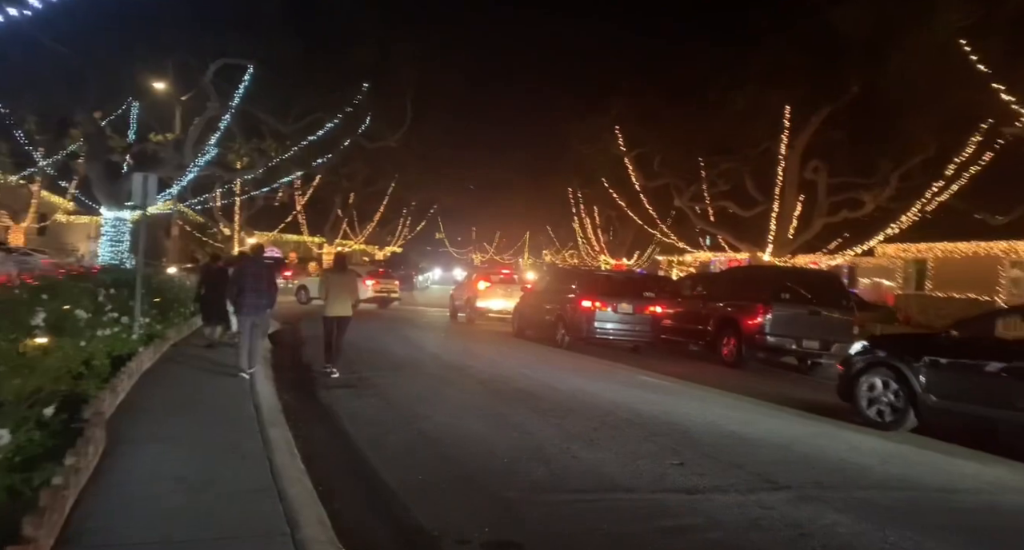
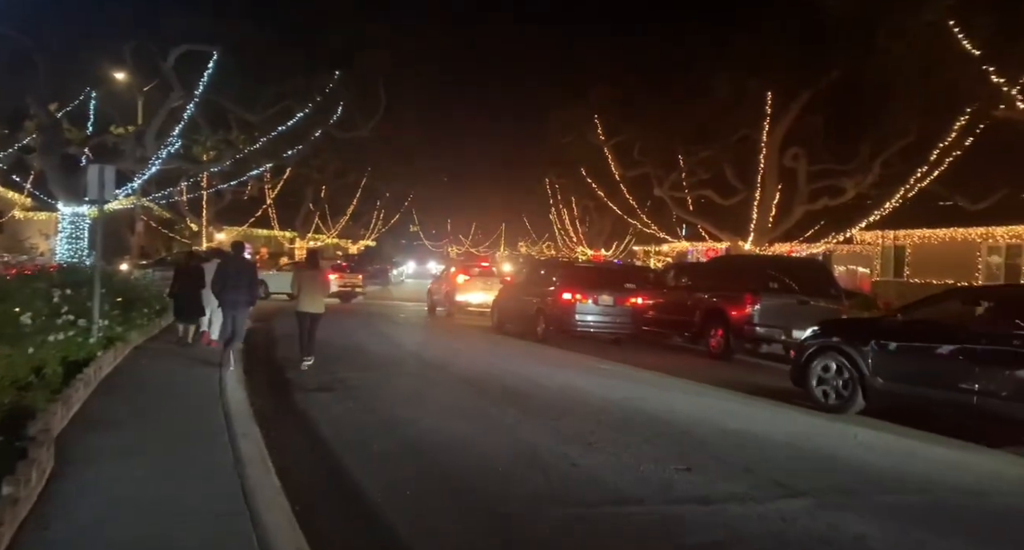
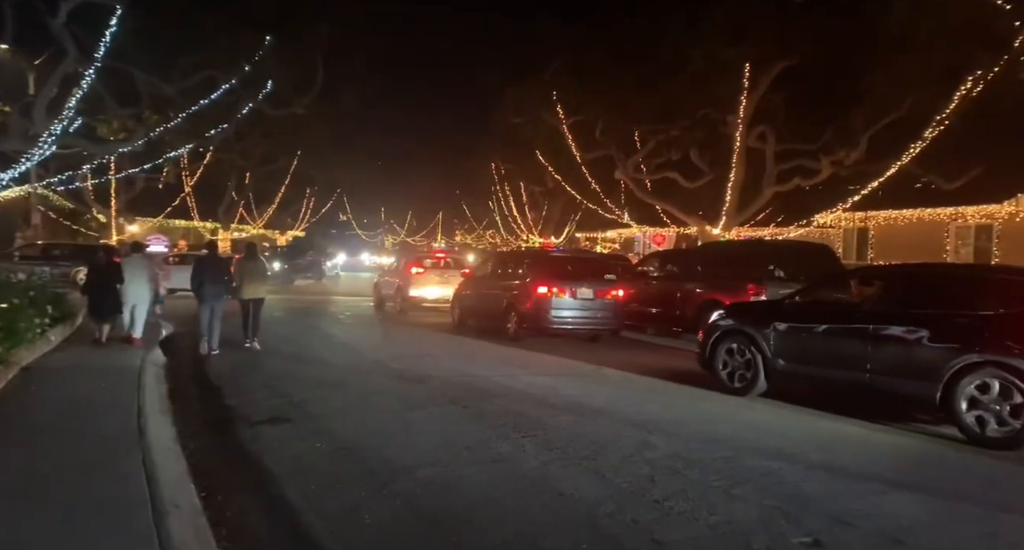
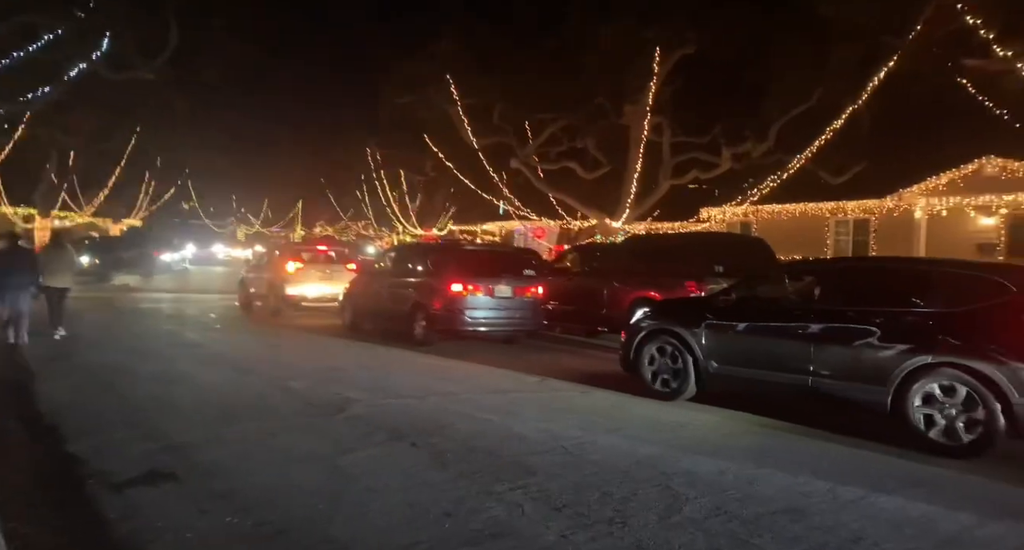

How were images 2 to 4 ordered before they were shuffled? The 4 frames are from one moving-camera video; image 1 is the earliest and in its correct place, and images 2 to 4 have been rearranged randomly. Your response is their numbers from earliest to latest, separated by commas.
2, 3, 4
